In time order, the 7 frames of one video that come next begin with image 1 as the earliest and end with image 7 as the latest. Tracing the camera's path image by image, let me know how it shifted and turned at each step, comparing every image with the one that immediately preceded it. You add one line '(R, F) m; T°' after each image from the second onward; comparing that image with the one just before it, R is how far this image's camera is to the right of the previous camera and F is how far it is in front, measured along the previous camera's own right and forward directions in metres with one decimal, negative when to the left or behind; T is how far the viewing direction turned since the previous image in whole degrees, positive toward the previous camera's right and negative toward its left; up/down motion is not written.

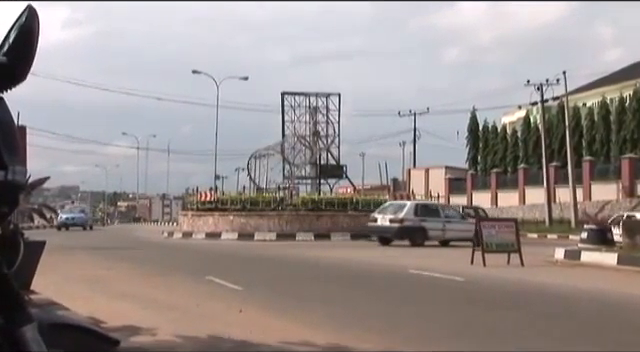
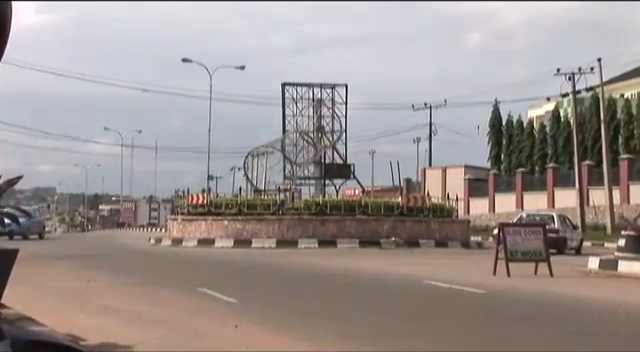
(0.0, +2.3) m; 0°
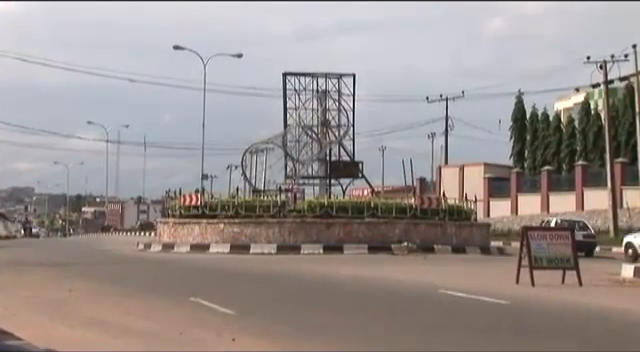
(0.0, +1.8) m; 0°
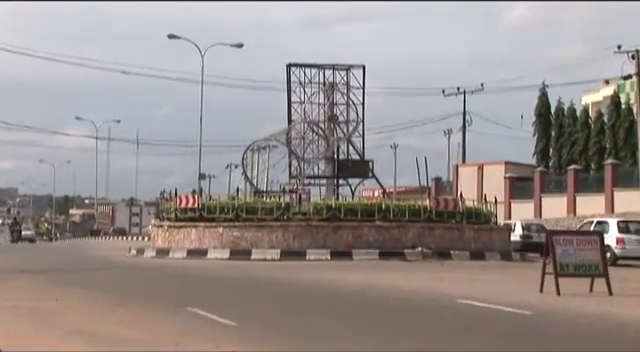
(0.0, +1.4) m; 0°
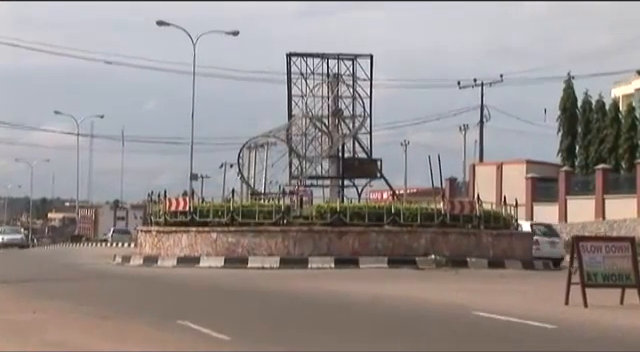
(0.0, +1.5) m; 0°
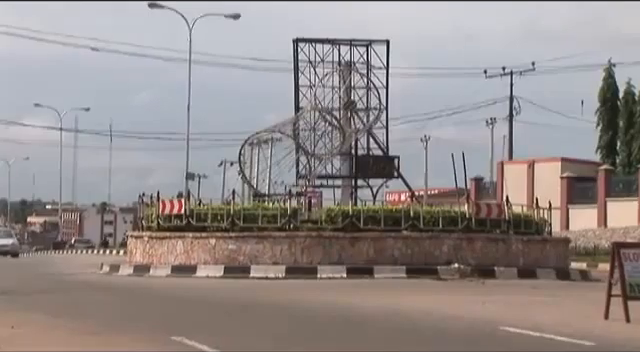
(0.0, +1.6) m; 0°
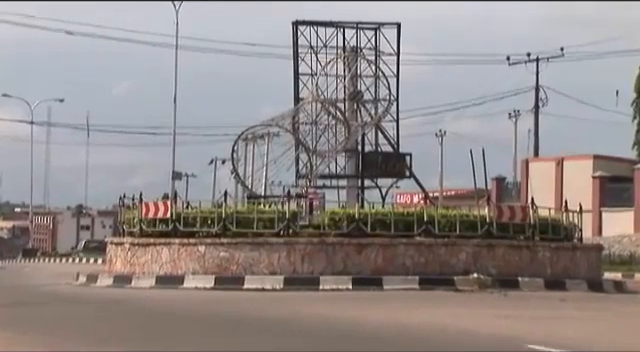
(0.0, +1.5) m; 0°
